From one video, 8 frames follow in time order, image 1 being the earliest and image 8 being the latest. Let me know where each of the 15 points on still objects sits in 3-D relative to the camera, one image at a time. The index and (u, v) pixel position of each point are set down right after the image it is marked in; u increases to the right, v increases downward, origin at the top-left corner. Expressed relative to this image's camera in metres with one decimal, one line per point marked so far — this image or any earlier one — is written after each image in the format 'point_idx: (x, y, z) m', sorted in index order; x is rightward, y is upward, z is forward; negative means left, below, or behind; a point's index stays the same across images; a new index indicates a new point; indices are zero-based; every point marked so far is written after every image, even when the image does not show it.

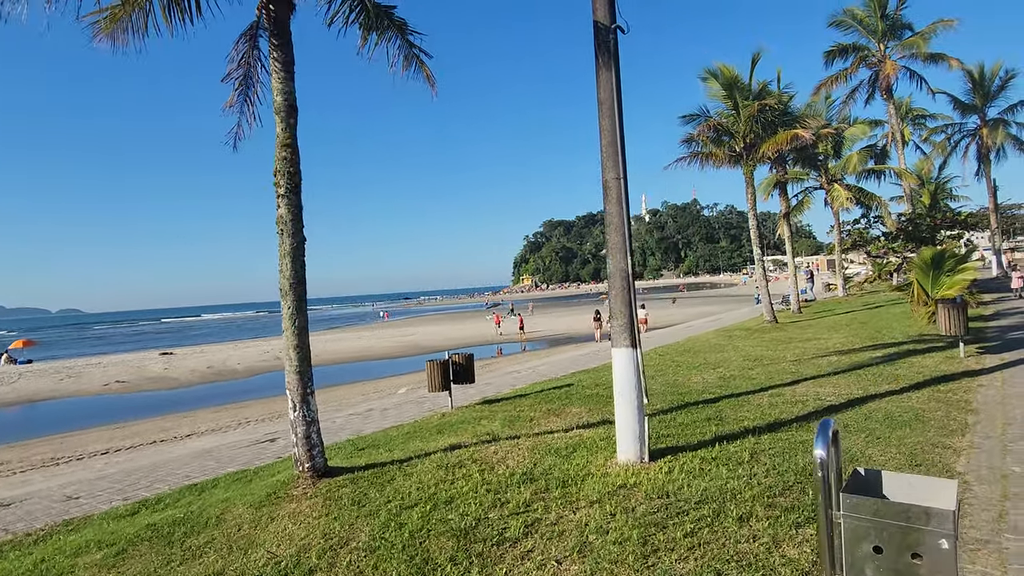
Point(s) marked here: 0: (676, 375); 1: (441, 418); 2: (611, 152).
0: (+2.8, -1.5, +10.5) m
1: (-1.0, -1.9, +8.8) m
2: (+0.8, +1.2, +5.3) m
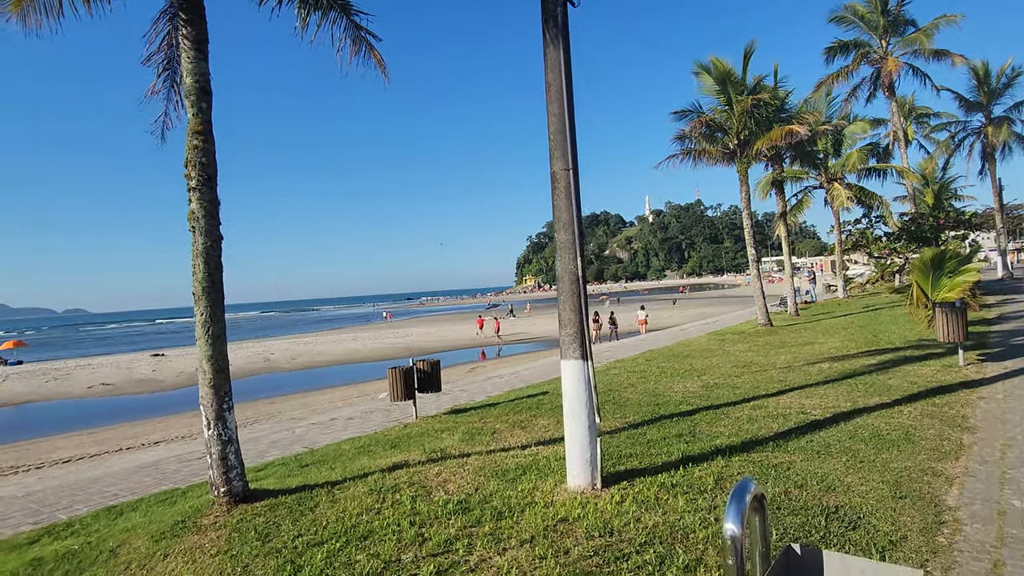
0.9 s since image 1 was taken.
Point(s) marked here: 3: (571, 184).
0: (+2.3, -1.5, +9.9) m
1: (-1.5, -1.9, +8.2) m
2: (+0.3, +1.1, +4.7) m
3: (+0.4, +0.8, +4.6) m
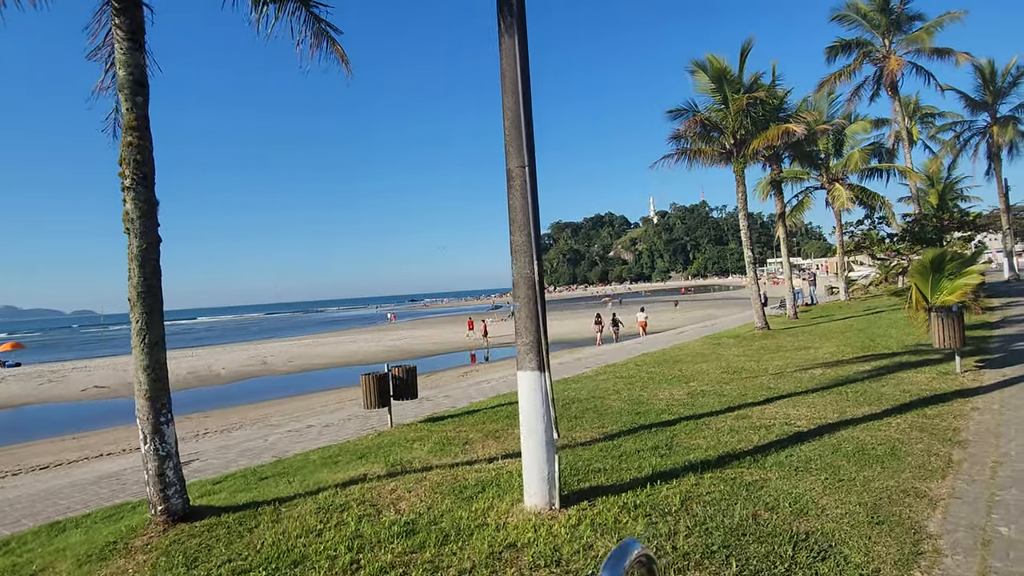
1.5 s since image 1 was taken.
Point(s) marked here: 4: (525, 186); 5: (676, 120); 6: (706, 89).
0: (+2.0, -1.6, +9.5) m
1: (-1.8, -2.0, +7.9) m
2: (0.0, +1.1, +4.4) m
3: (+0.1, +0.7, +4.3) m
4: (+0.1, +0.7, +4.4) m
5: (+4.6, +4.7, +17.4) m
6: (+5.4, +5.6, +17.3) m
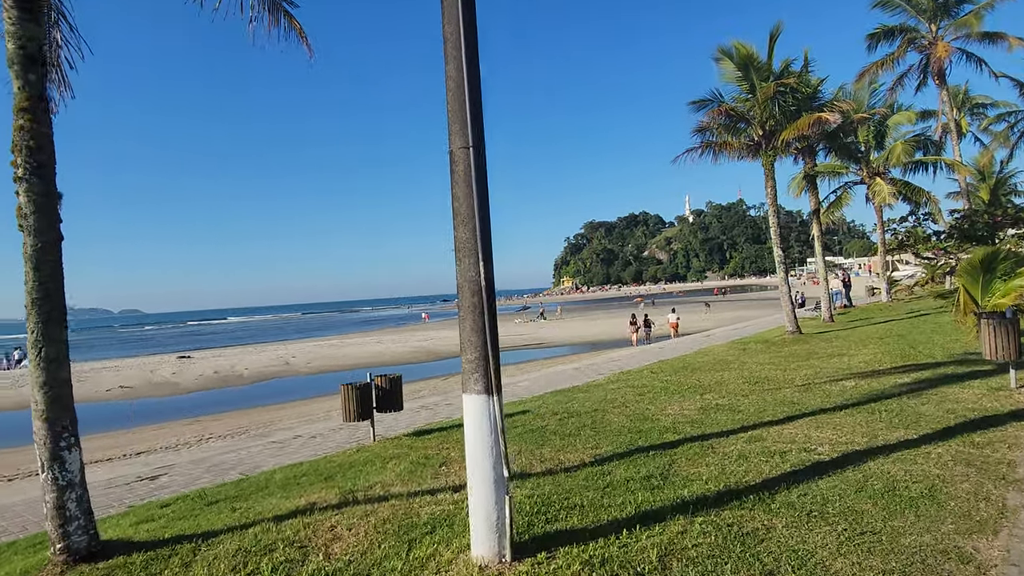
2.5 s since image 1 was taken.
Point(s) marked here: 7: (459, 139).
0: (+1.9, -1.6, +8.7) m
1: (-1.9, -2.0, +7.3) m
2: (-0.3, +1.1, +3.6) m
3: (-0.2, +0.7, +3.6) m
4: (-0.2, +0.7, +3.6) m
5: (+5.0, +4.7, +16.4) m
6: (+5.8, +5.5, +16.2) m
7: (-0.3, +0.9, +3.6) m
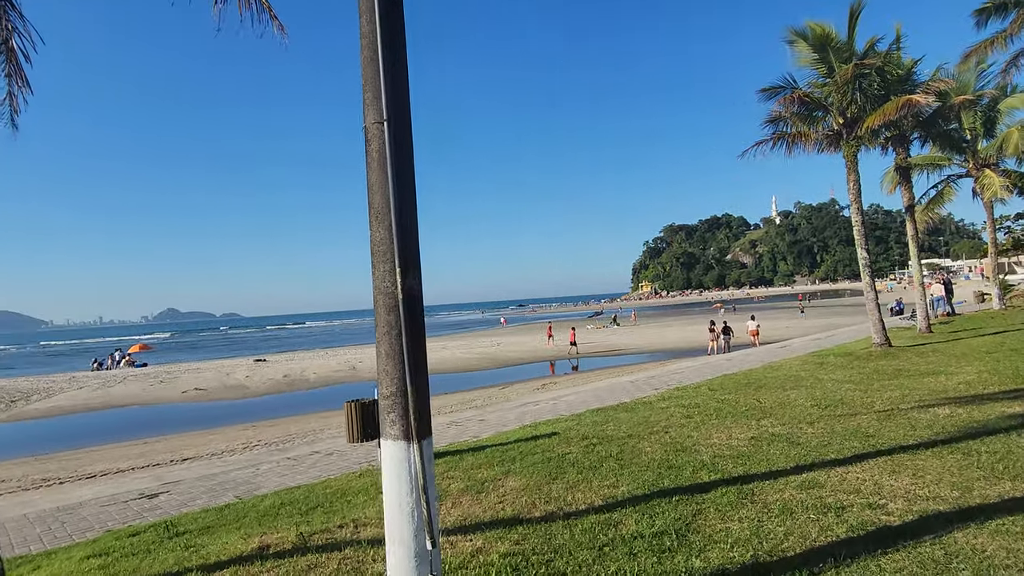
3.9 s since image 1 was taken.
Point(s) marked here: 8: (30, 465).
0: (+2.2, -1.7, +7.5) m
1: (-1.8, -2.1, +6.6) m
2: (-0.6, +1.0, +2.8) m
3: (-0.6, +0.6, +2.8) m
4: (-0.6, +0.6, +2.8) m
5: (+6.3, +4.5, +14.9) m
6: (+7.0, +5.4, +14.6) m
7: (-0.6, +0.8, +2.8) m
8: (-11.1, -4.1, +14.2) m
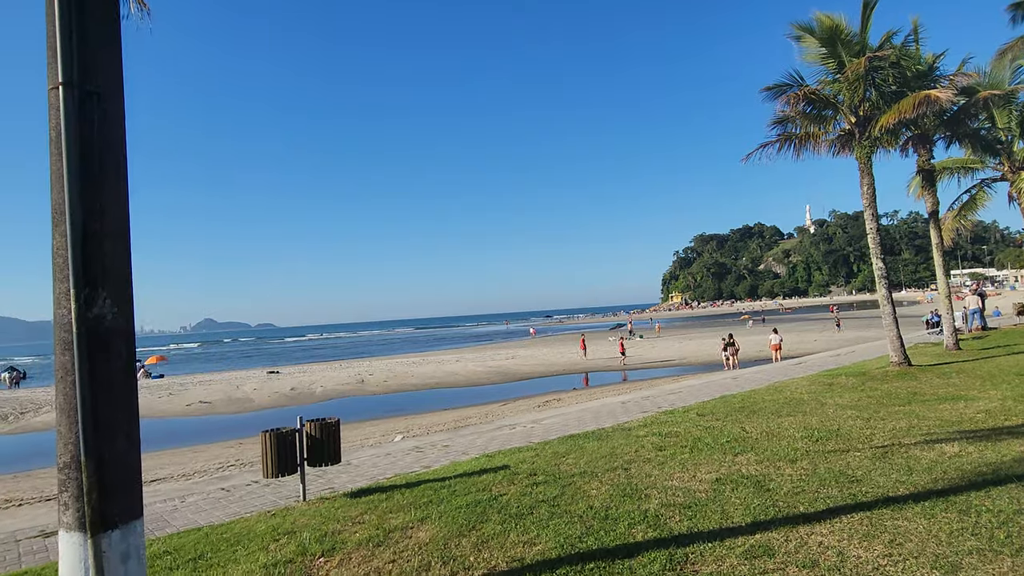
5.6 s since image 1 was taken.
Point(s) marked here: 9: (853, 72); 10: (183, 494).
0: (+1.6, -1.9, +6.6) m
1: (-2.5, -2.3, +5.9) m
2: (-1.5, +0.9, +2.1) m
3: (-1.5, +0.5, +2.0) m
4: (-1.5, +0.5, +2.0) m
5: (+5.9, +4.2, +13.8) m
6: (+6.7, +5.1, +13.5) m
7: (-1.5, +0.7, +2.1) m
8: (-11.4, -4.4, +13.8) m
9: (+7.0, +4.4, +12.6) m
10: (-4.4, -2.7, +8.2) m
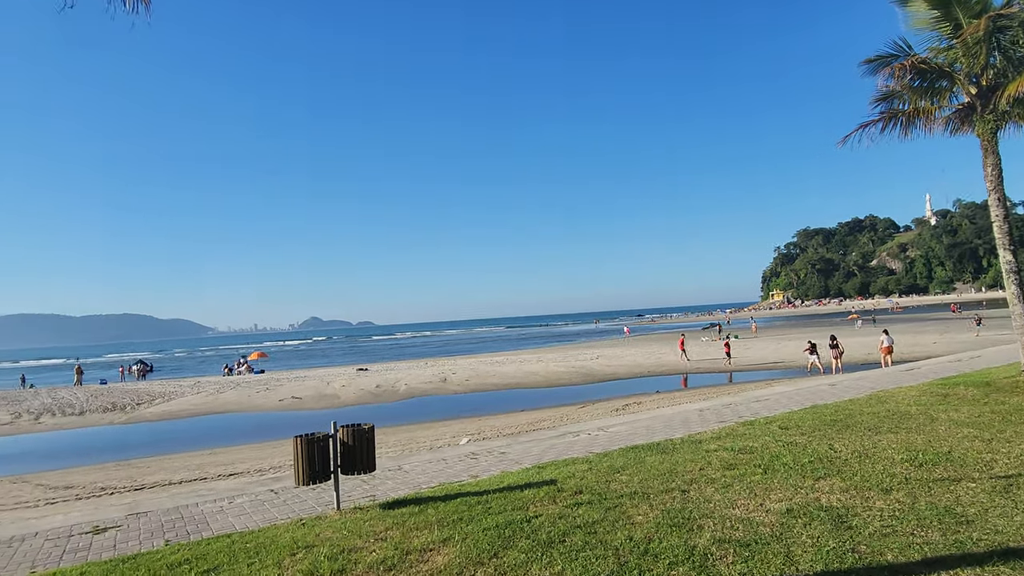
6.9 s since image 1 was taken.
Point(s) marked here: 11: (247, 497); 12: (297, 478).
0: (+2.0, -1.9, +5.8) m
1: (-2.1, -2.3, +5.7) m
2: (-1.8, +0.9, +1.8) m
3: (-1.7, +0.5, +1.7) m
4: (-1.7, +0.5, +1.7) m
5: (+7.3, +4.3, +12.3) m
6: (+8.0, +5.2, +11.9) m
7: (-1.8, +0.7, +1.7) m
8: (-9.8, -4.4, +14.8) m
9: (+8.1, +4.5, +10.9) m
10: (-3.7, -2.7, +8.2) m
11: (-3.3, -2.6, +7.8) m
12: (-2.1, -1.9, +6.1) m
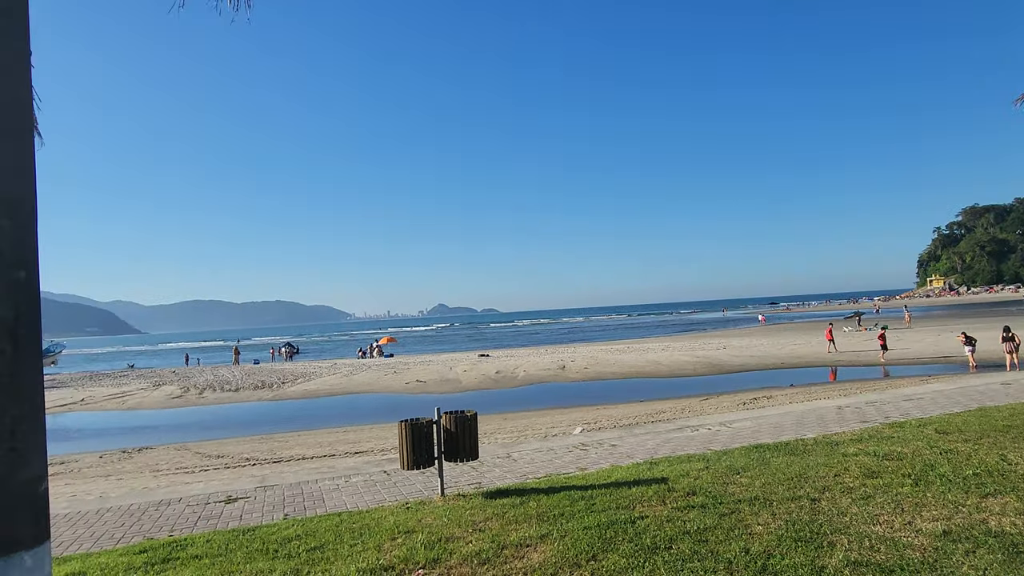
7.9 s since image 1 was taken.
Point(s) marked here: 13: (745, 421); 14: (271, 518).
0: (+2.9, -1.7, +5.0) m
1: (-1.2, -2.1, +5.7) m
2: (-1.6, +0.9, +1.8) m
3: (-1.6, +0.6, +1.7) m
4: (-1.6, +0.6, +1.7) m
5: (+9.3, +4.6, +10.3) m
6: (+9.9, +5.4, +9.7) m
7: (-1.6, +0.8, +1.8) m
8: (-6.9, -4.1, +16.3) m
9: (+9.9, +4.7, +8.7) m
10: (-2.2, -2.5, +8.5) m
11: (-1.9, -2.5, +8.1) m
12: (-1.1, -1.8, +6.2) m
13: (+4.1, -2.4, +11.0) m
14: (-2.4, -2.3, +6.2) m
